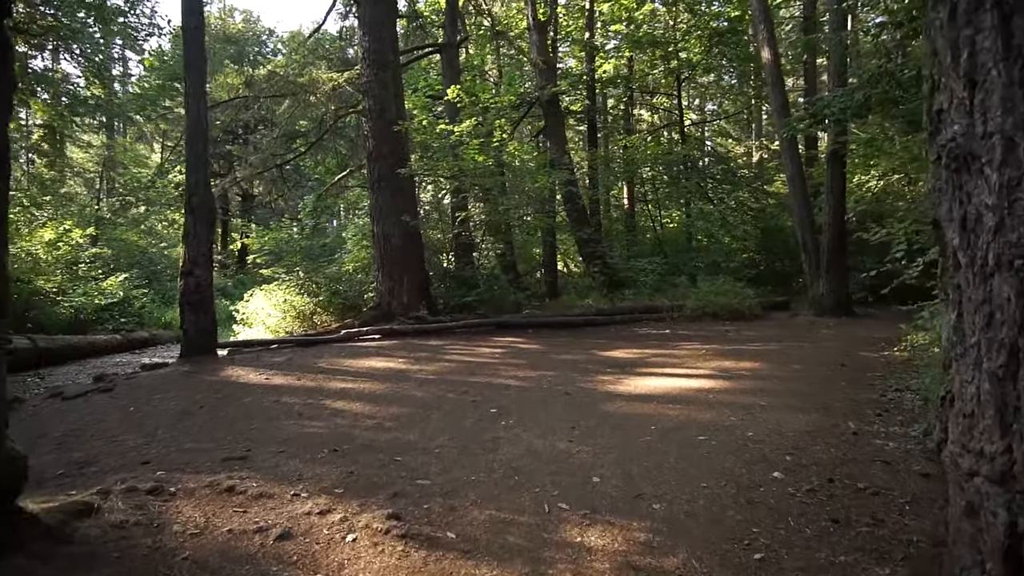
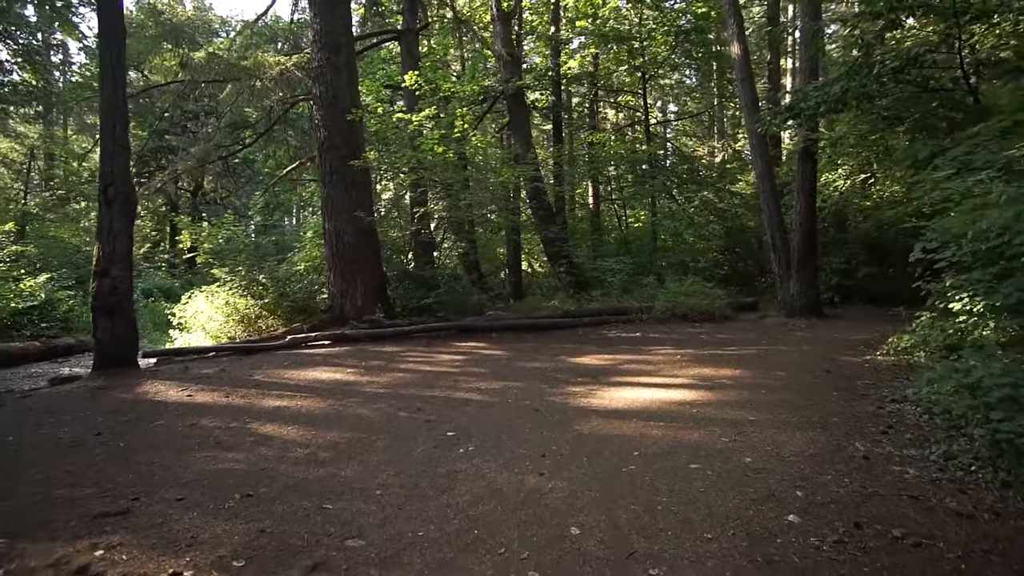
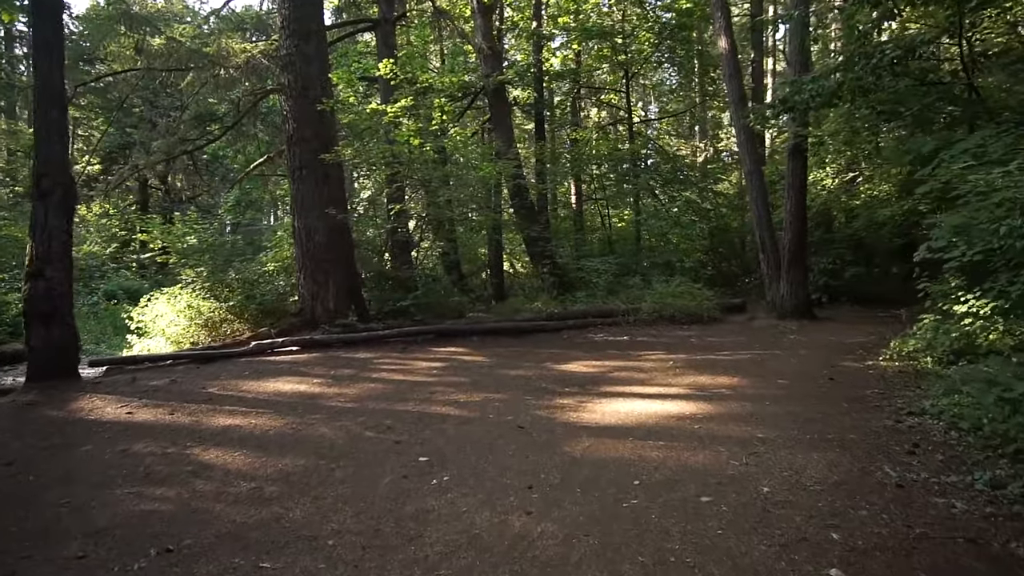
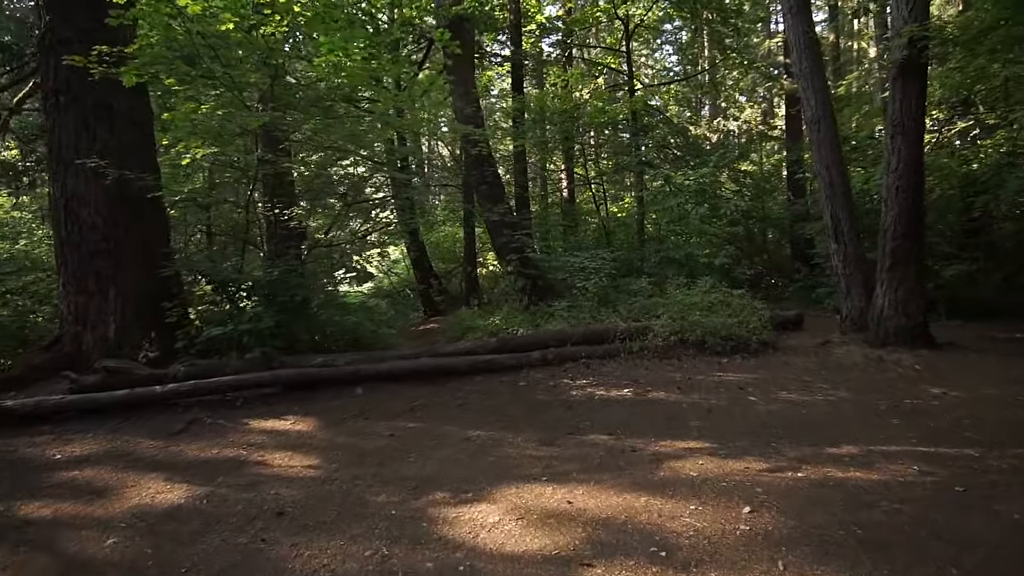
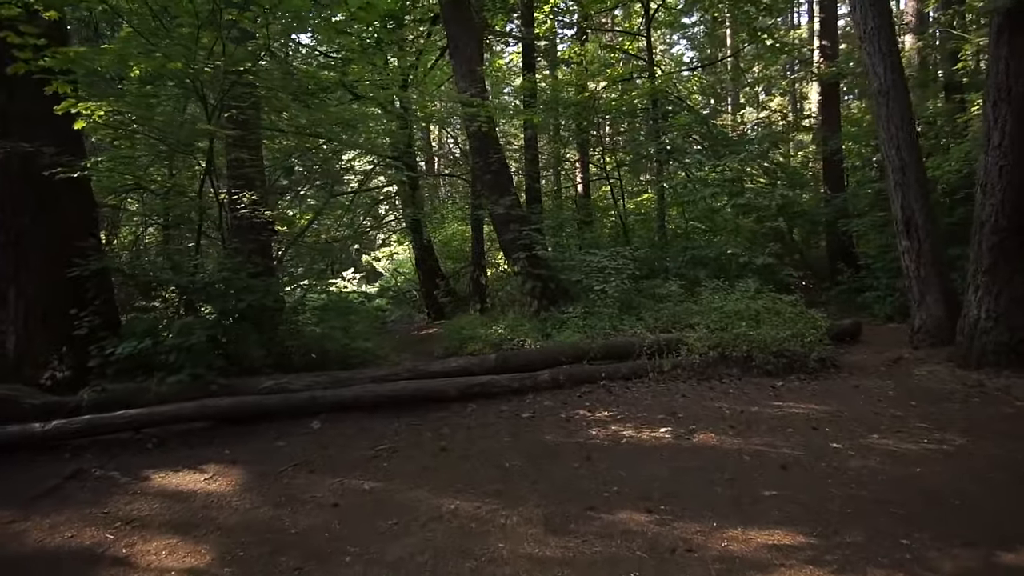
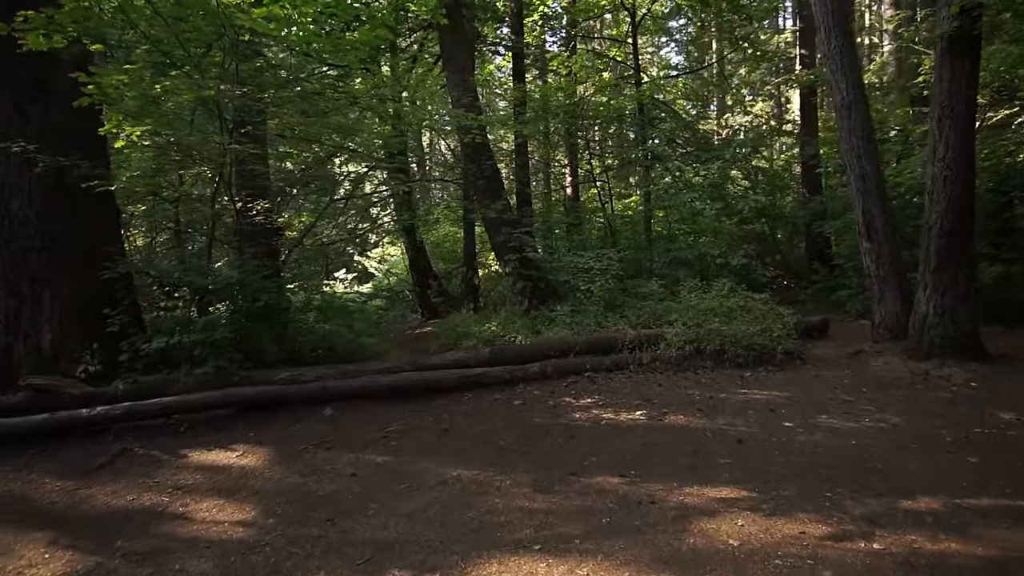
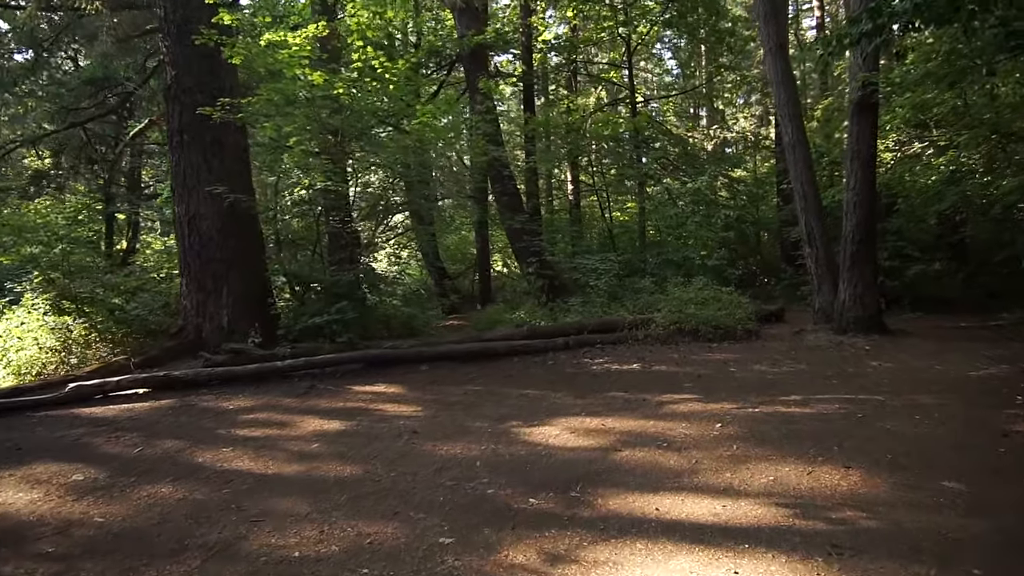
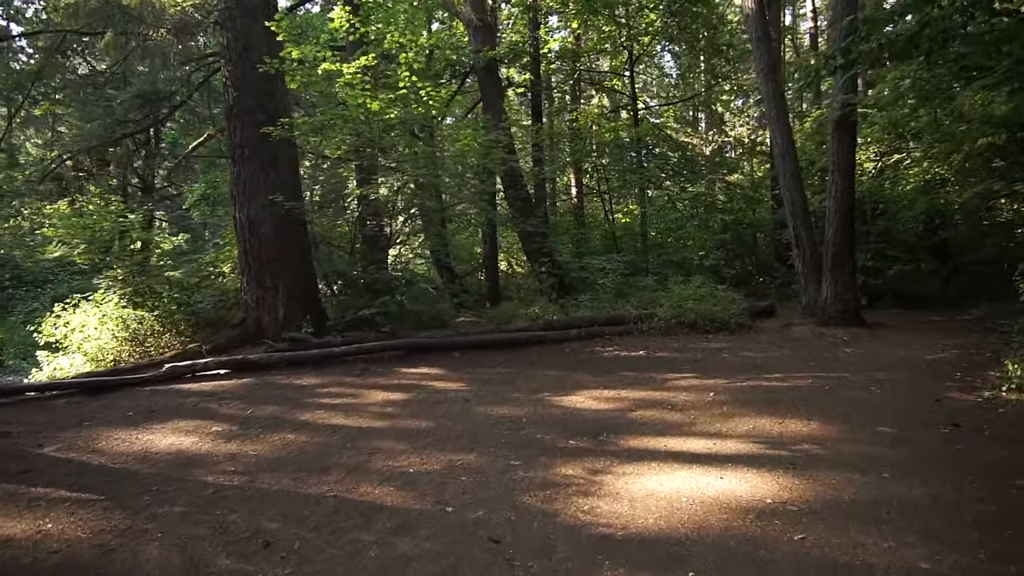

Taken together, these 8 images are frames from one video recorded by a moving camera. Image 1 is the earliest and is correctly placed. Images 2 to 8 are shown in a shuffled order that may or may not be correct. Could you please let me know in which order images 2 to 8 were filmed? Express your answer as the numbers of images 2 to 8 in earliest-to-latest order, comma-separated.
2, 3, 8, 7, 4, 6, 5
